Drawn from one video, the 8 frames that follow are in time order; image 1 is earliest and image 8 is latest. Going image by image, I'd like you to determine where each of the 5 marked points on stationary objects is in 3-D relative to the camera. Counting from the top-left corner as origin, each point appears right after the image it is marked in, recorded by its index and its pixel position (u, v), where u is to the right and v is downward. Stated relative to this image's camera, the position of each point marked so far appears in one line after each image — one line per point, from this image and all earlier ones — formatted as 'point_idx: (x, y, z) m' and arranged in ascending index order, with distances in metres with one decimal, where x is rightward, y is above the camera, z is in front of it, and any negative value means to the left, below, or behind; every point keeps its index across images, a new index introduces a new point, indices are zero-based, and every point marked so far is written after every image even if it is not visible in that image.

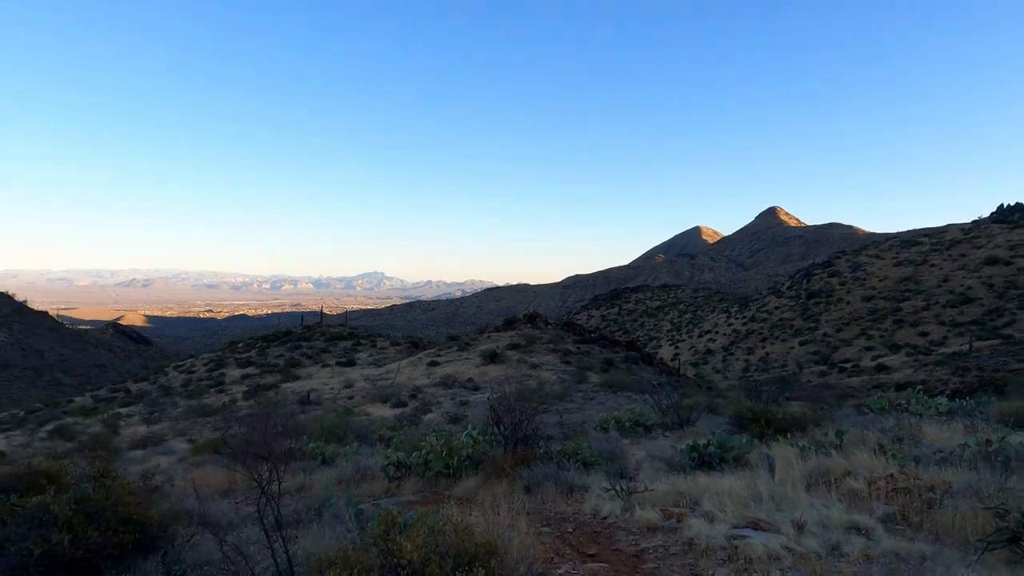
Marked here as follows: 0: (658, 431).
0: (+3.3, -3.3, +15.2) m
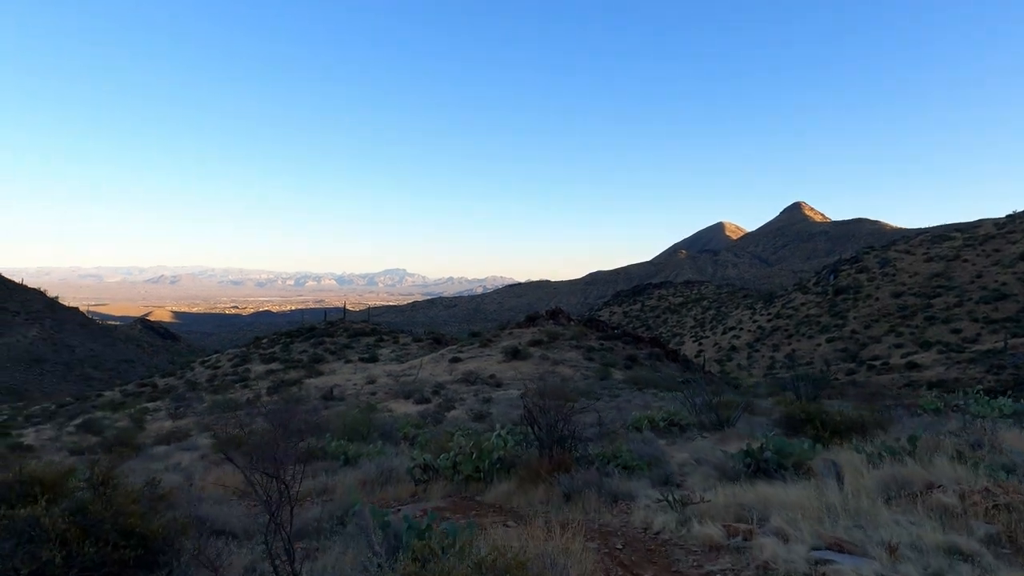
0: (+3.9, -3.2, +14.5) m
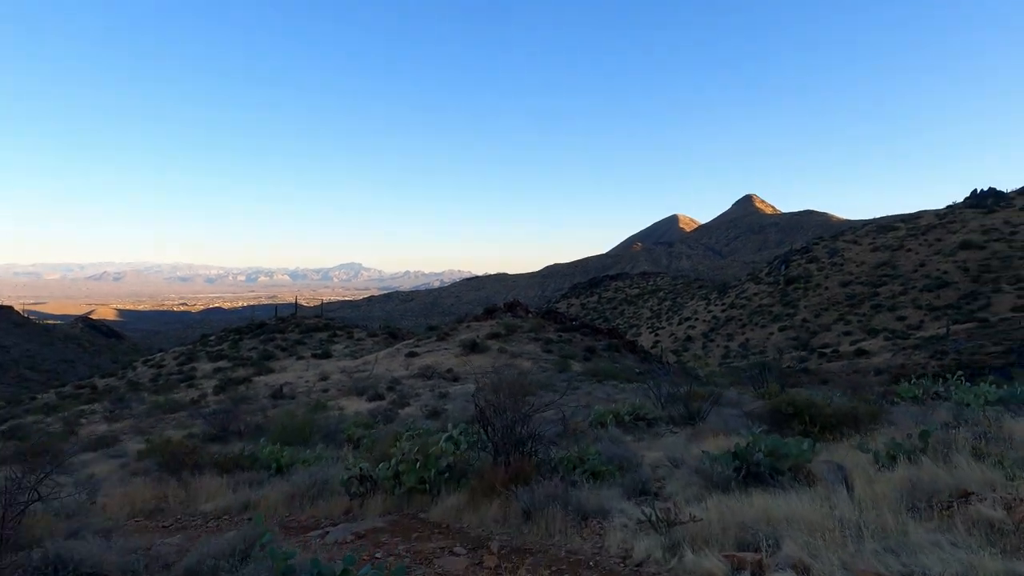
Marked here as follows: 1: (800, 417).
0: (+3.0, -2.8, +13.5) m
1: (+3.7, -1.7, +8.5) m
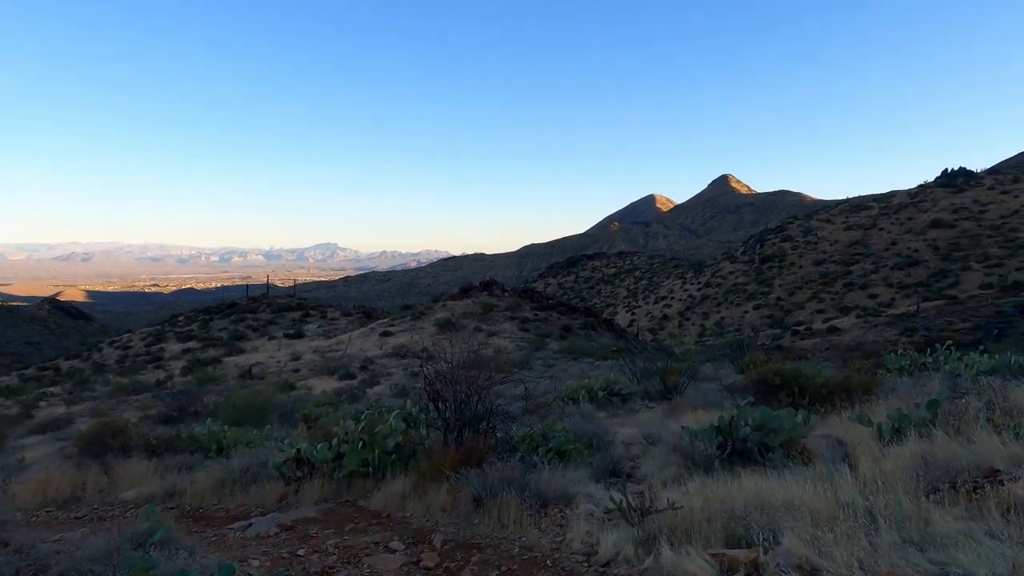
0: (+2.3, -2.2, +12.7) m
1: (+3.2, -1.2, +7.7) m
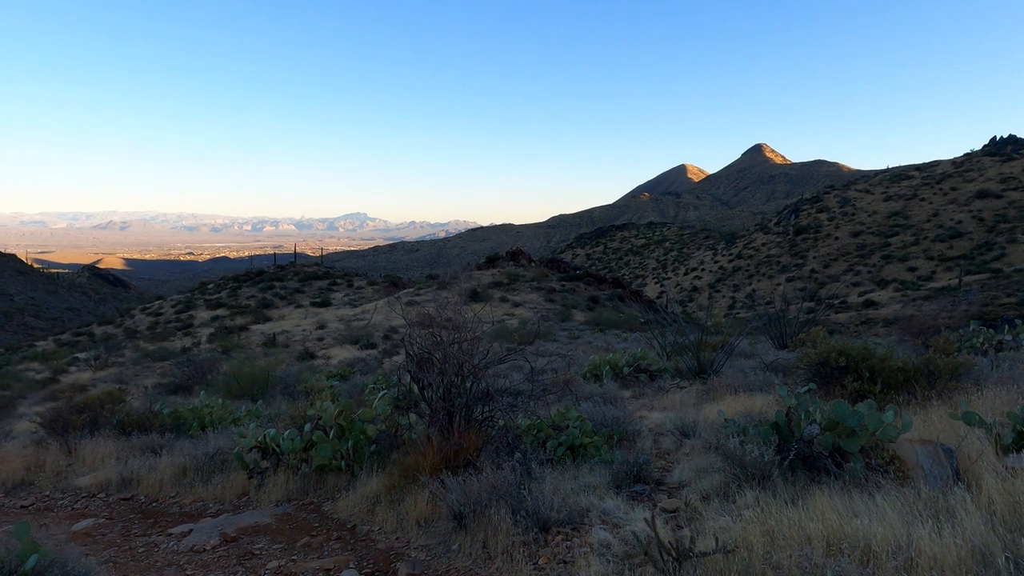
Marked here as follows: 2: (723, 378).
0: (+2.6, -1.6, +11.4) m
1: (+3.3, -0.8, +6.4) m
2: (+3.1, -1.3, +9.8) m
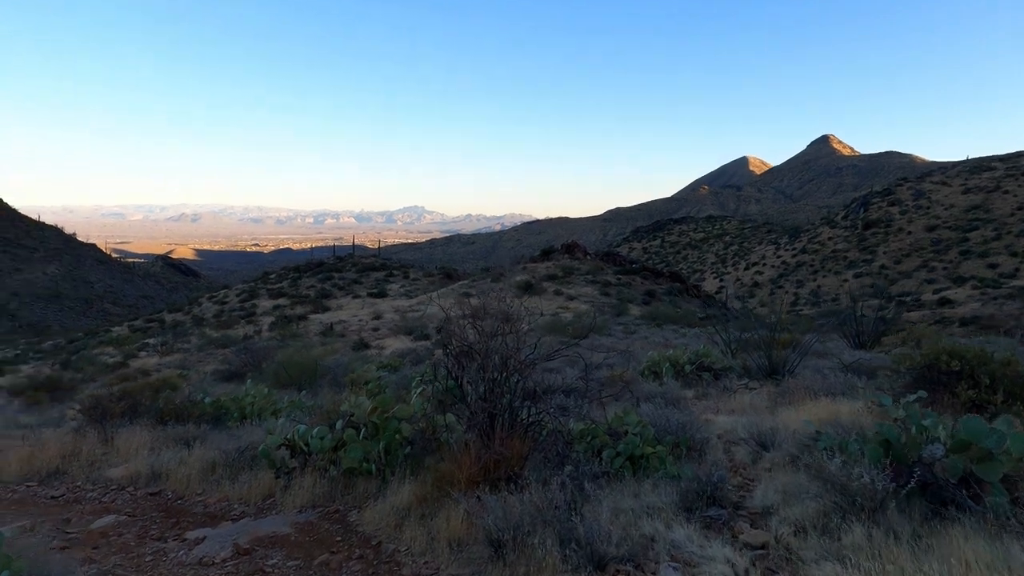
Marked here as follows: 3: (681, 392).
0: (+3.5, -1.5, +10.5) m
1: (+3.7, -0.7, +5.4) m
2: (+3.8, -1.2, +8.9) m
3: (+2.2, -1.4, +8.8) m
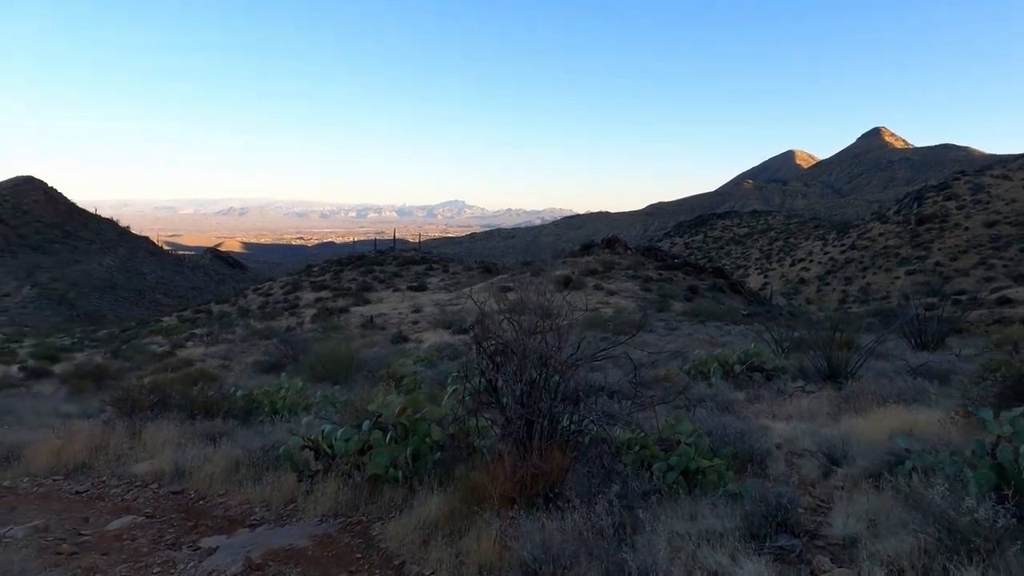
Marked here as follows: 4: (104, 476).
0: (+4.0, -1.4, +9.9) m
1: (+4.0, -0.7, +4.7) m
2: (+4.3, -1.2, +8.2) m
3: (+2.7, -1.3, +8.2) m
4: (-4.0, -1.9, +6.6) m
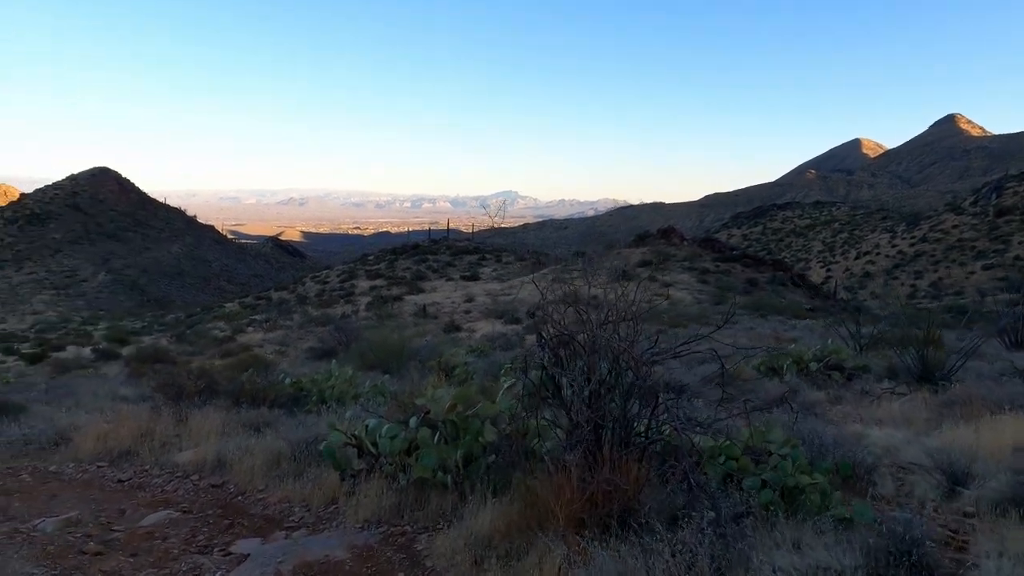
0: (+4.8, -1.3, +9.0) m
1: (+4.4, -0.7, +3.9) m
2: (+5.0, -1.1, +7.3) m
3: (+3.4, -1.2, +7.4) m
4: (-3.5, -1.7, +6.3) m
